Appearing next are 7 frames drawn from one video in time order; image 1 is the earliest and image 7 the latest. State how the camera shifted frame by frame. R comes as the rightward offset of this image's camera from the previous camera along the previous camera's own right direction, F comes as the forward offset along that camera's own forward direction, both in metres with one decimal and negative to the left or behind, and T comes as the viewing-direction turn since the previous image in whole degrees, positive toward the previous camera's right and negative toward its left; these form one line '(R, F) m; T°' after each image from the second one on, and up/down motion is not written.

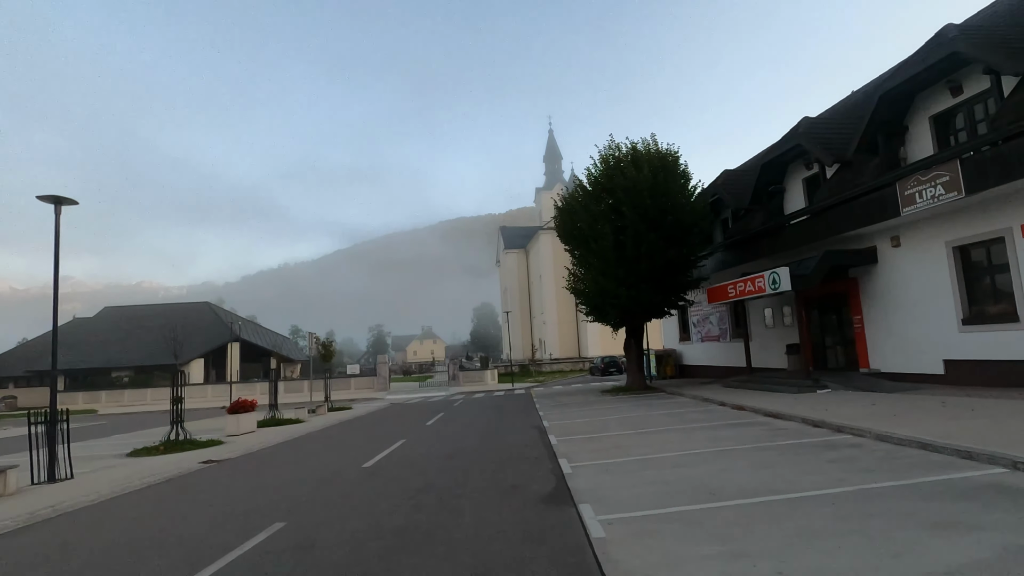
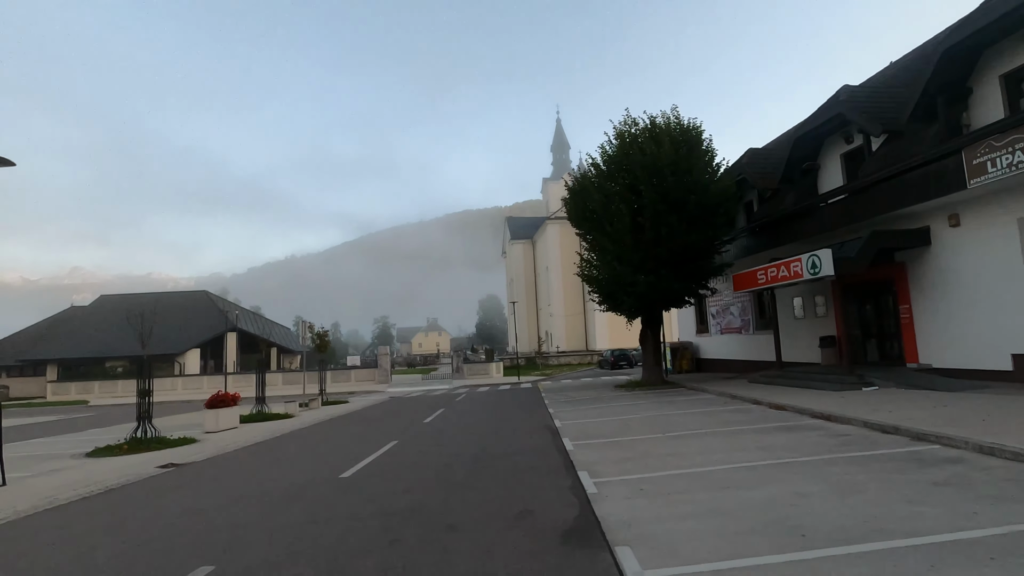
(0.0, +1.7) m; -1°
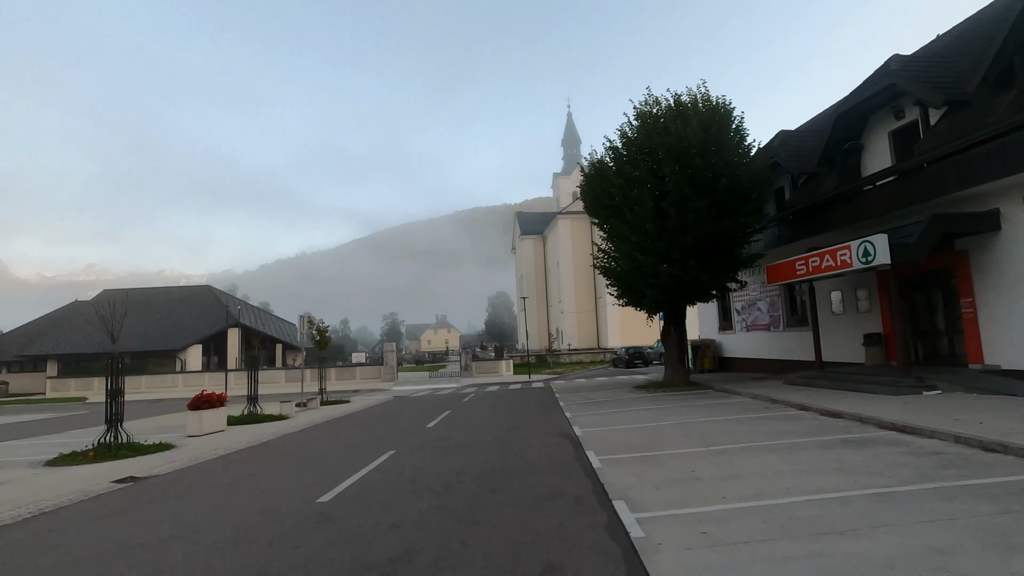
(-0.1, +1.5) m; -1°
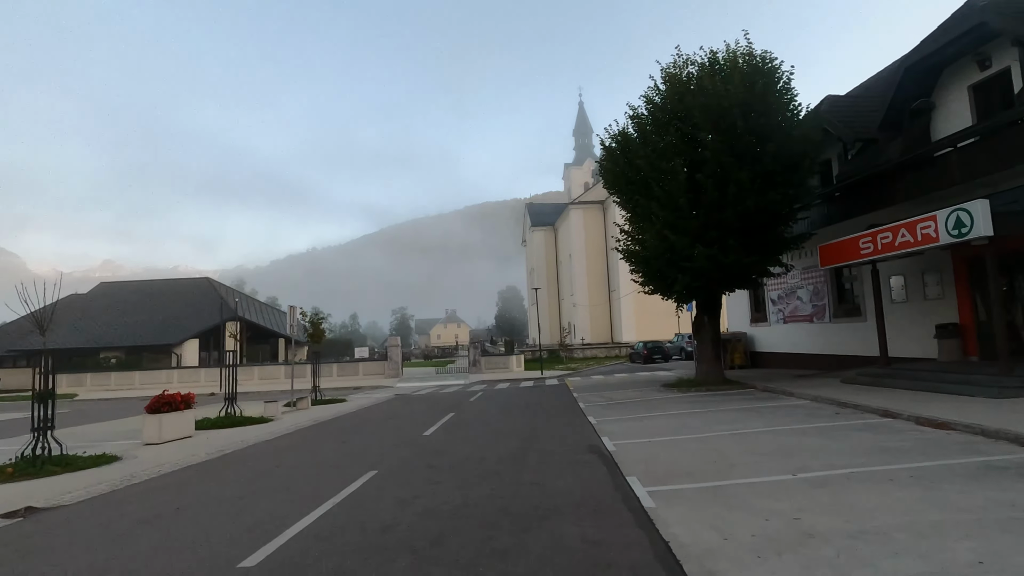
(-0.1, +2.2) m; -1°
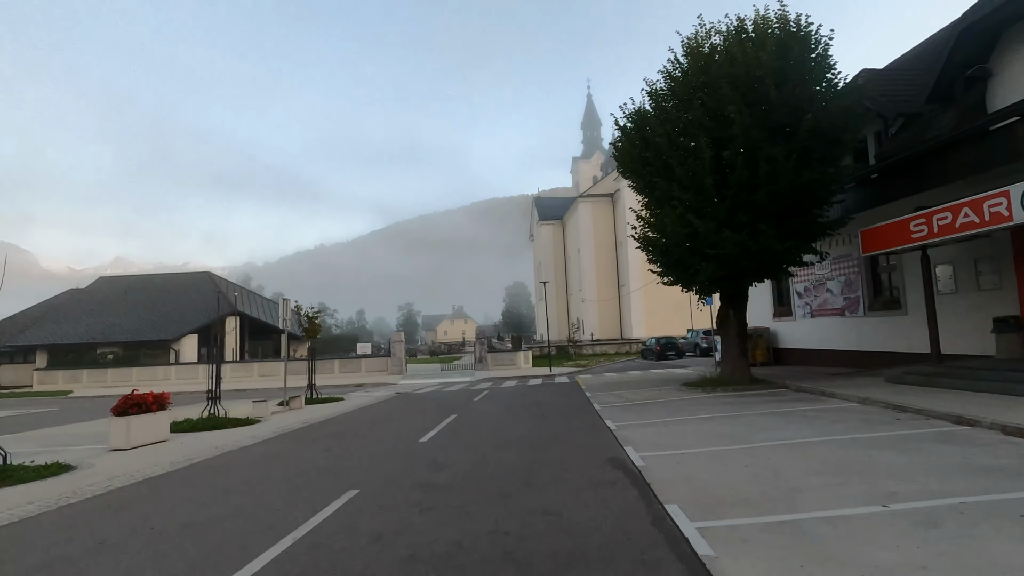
(0.0, +1.4) m; -1°
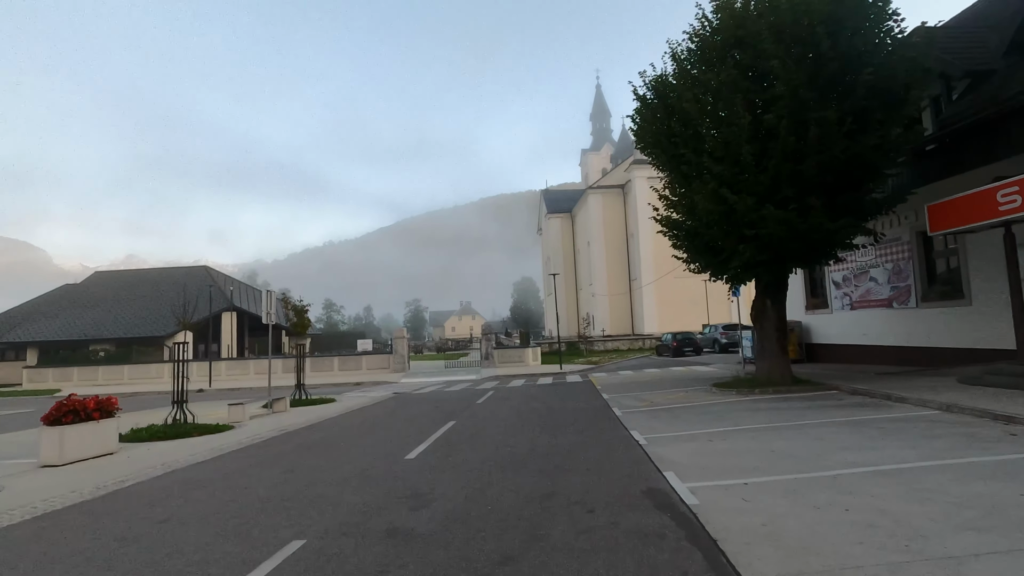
(0.0, +1.9) m; -1°
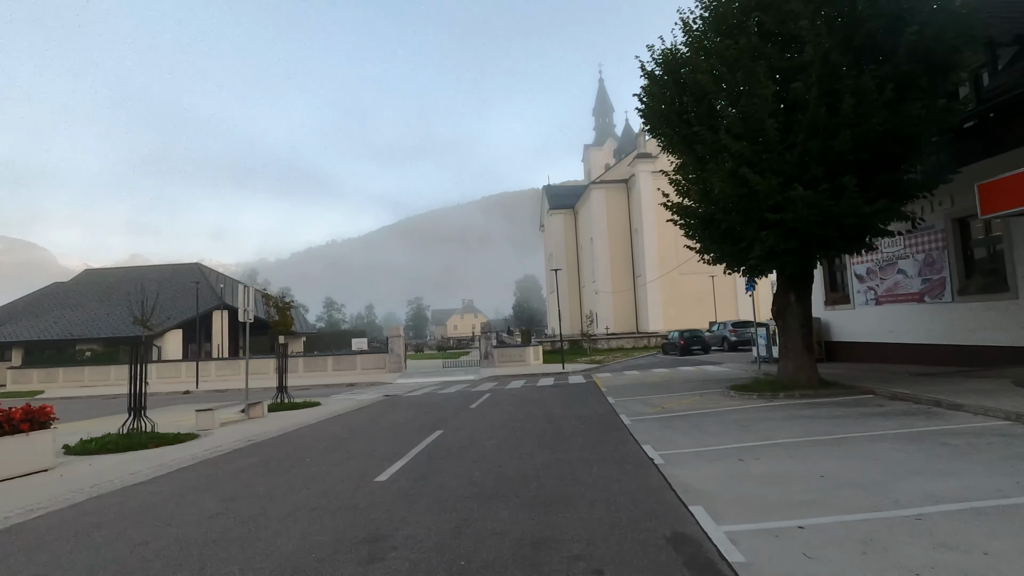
(+0.2, +1.3) m; 0°
